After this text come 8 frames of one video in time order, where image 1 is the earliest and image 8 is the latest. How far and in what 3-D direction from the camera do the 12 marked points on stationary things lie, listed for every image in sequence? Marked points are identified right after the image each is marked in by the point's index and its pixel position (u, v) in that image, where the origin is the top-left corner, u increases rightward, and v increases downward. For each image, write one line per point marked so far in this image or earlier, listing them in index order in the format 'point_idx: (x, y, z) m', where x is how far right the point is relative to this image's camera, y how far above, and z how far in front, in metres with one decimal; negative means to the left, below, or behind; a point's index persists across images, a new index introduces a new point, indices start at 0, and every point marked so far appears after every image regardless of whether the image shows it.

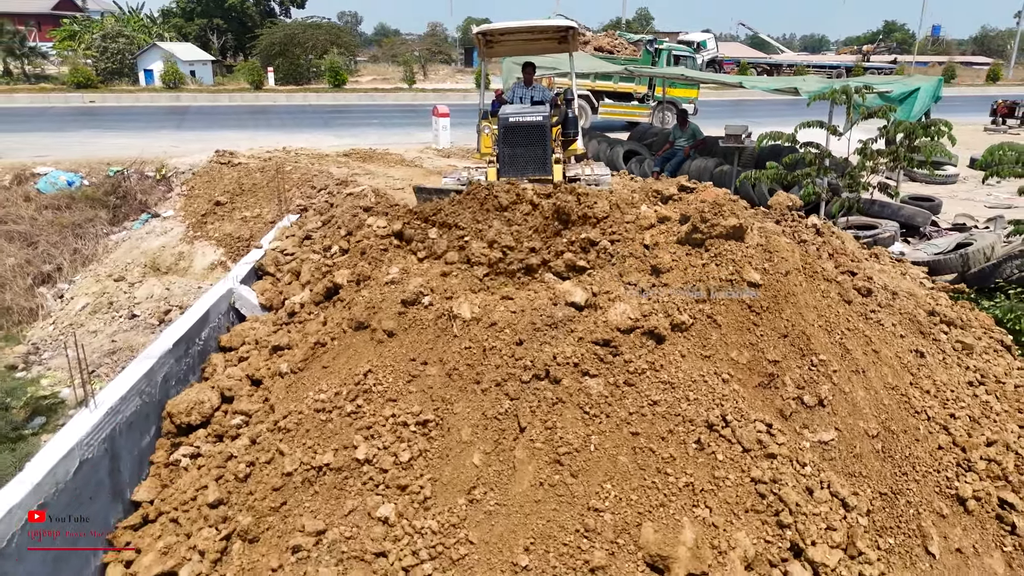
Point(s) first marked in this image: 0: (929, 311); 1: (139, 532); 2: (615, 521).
0: (+2.5, -0.1, +3.9) m
1: (-1.8, -1.2, +3.2) m
2: (+0.4, -0.9, +2.5) m
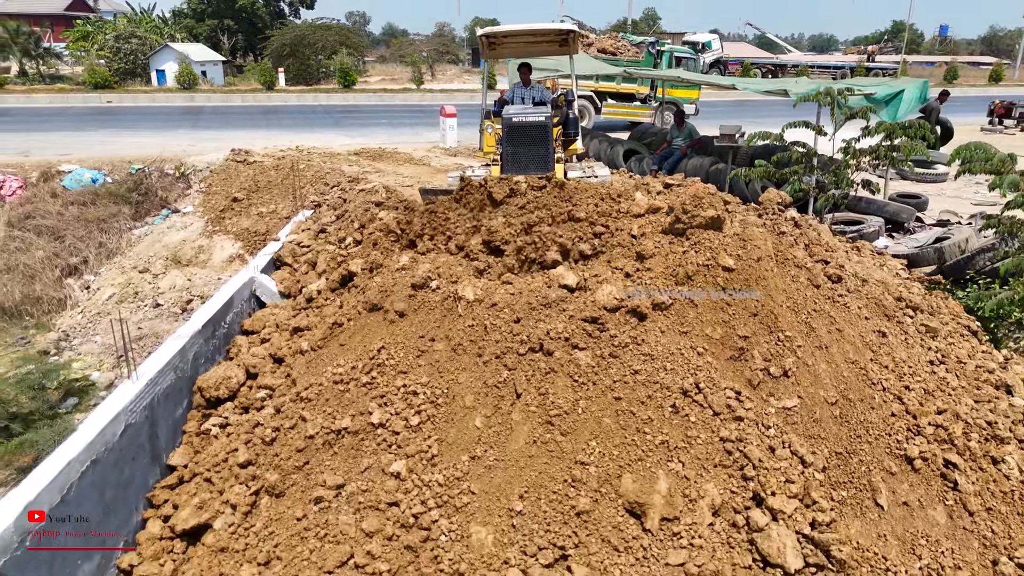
0: (+2.5, -0.1, +4.2) m
1: (-1.8, -1.1, +3.5) m
2: (+0.4, -0.8, +2.8) m
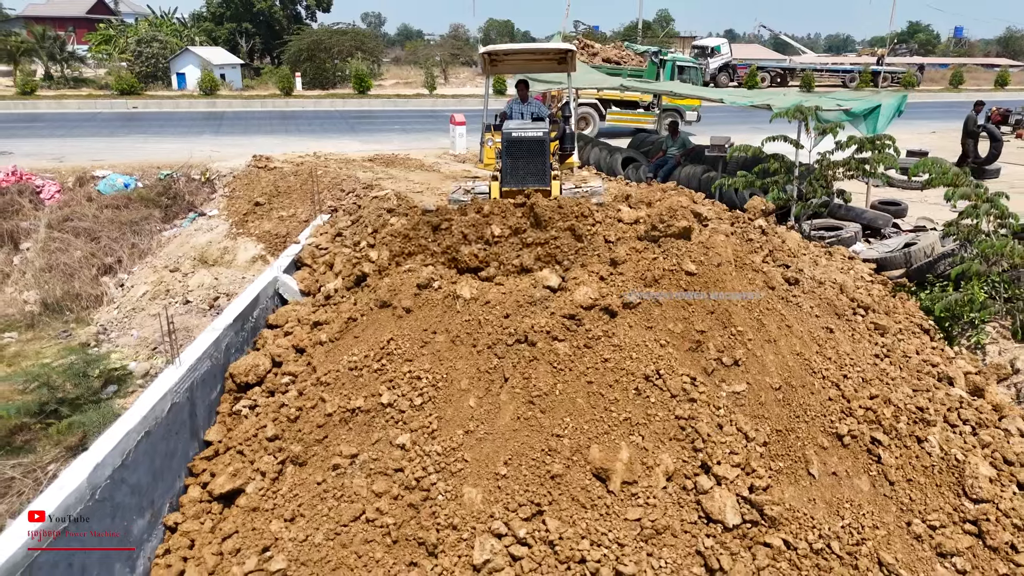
0: (+2.4, -0.1, +4.7) m
1: (-1.9, -1.1, +4.1) m
2: (+0.3, -0.8, +3.4) m
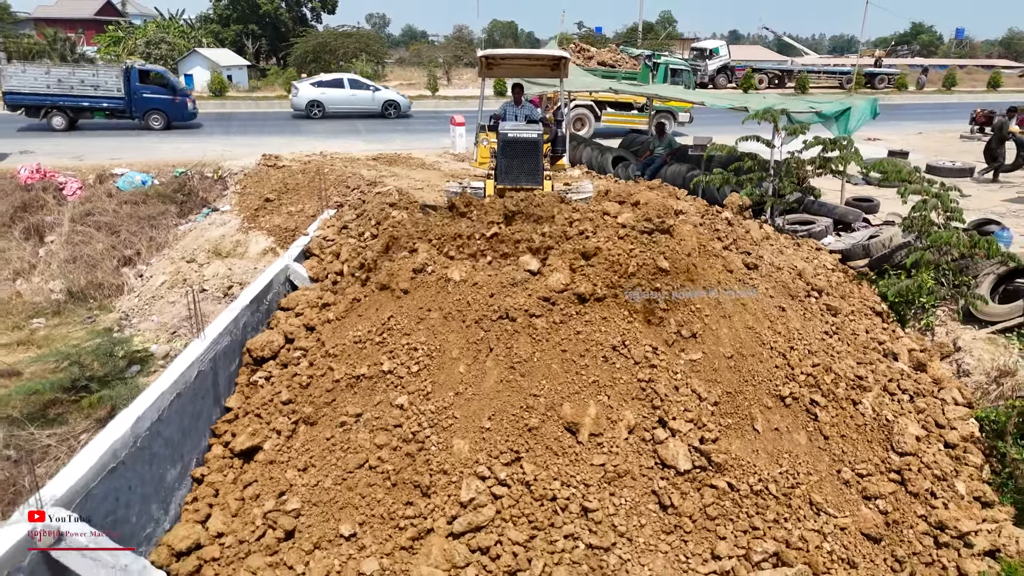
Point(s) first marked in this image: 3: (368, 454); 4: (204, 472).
0: (+2.3, 0.0, +5.2) m
1: (-2.0, -1.0, +4.6) m
2: (+0.2, -0.7, +3.9) m
3: (-0.9, -1.0, +3.9) m
4: (-2.0, -1.2, +4.3) m
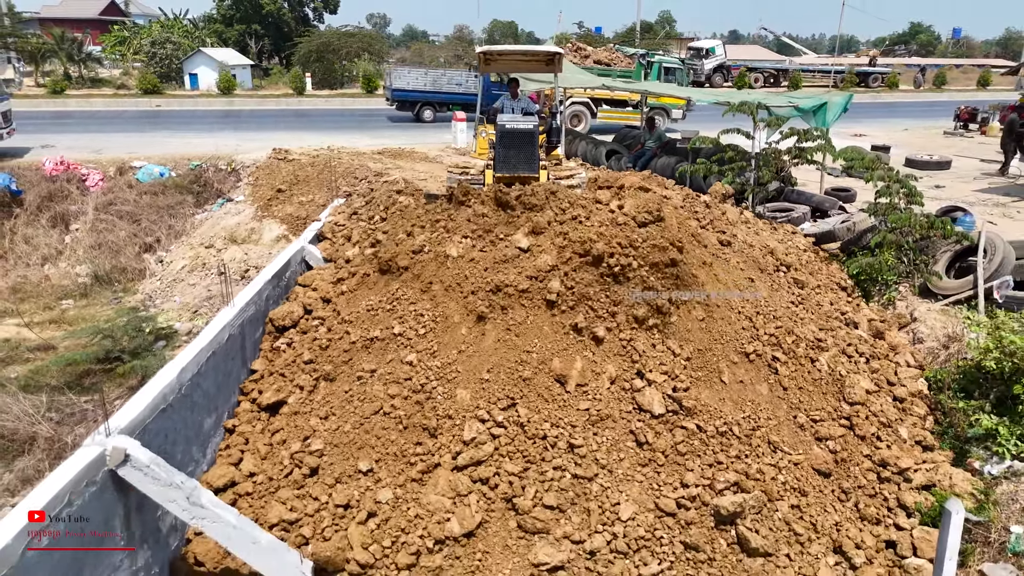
0: (+2.3, +0.2, +5.7) m
1: (-2.0, -0.7, +5.2) m
2: (+0.2, -0.5, +4.4) m
3: (-0.9, -0.8, +4.5) m
4: (-2.0, -1.0, +4.8) m
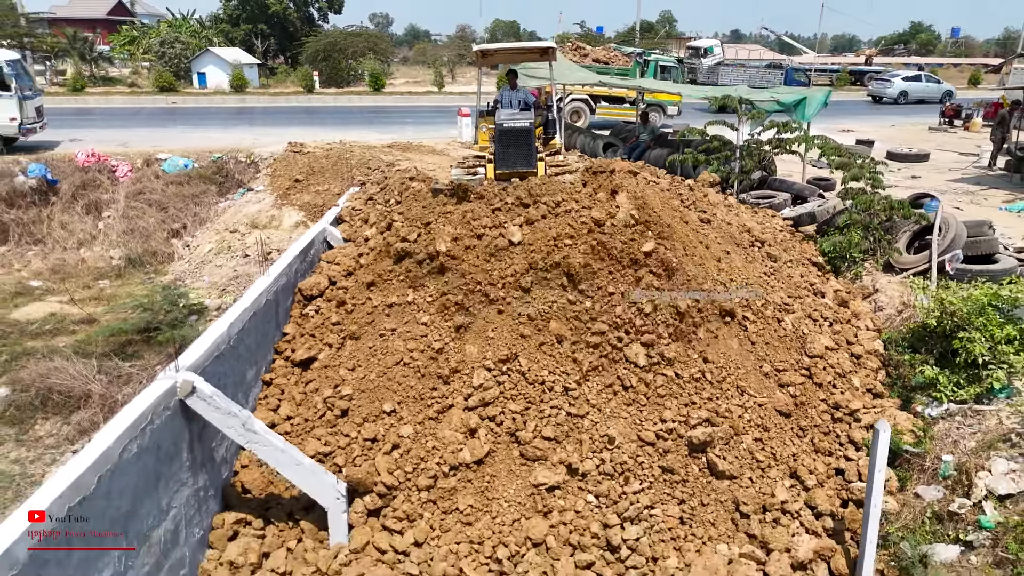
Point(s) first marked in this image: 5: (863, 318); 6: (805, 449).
0: (+2.4, +0.5, +6.4) m
1: (-2.0, -0.5, +5.8) m
2: (+0.2, -0.2, +5.1) m
3: (-0.9, -0.5, +5.1) m
4: (-2.0, -0.7, +5.5) m
5: (+3.2, -0.3, +5.9) m
6: (+2.1, -1.1, +4.6) m
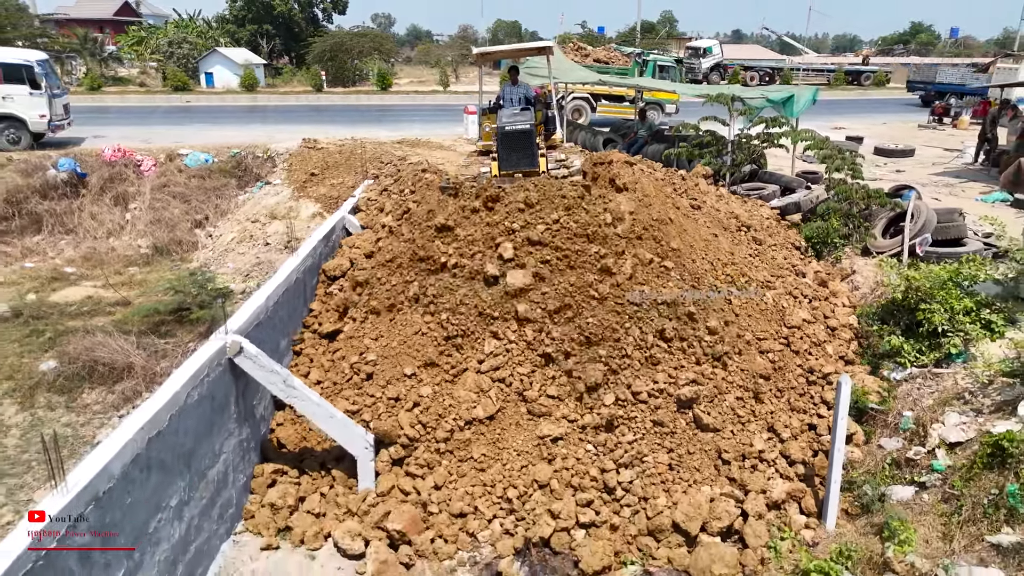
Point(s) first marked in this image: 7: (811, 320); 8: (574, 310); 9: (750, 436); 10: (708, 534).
0: (+2.4, +0.7, +7.0) m
1: (-1.9, -0.3, +6.4) m
2: (+0.3, 0.0, +5.6) m
3: (-0.8, -0.3, +5.7) m
4: (-1.9, -0.5, +6.0) m
5: (+3.2, -0.1, +6.4) m
6: (+2.1, -0.9, +5.2) m
7: (+2.7, -0.3, +5.9) m
8: (+0.5, -0.2, +5.5) m
9: (+1.8, -1.1, +4.9) m
10: (+1.3, -1.7, +4.4) m
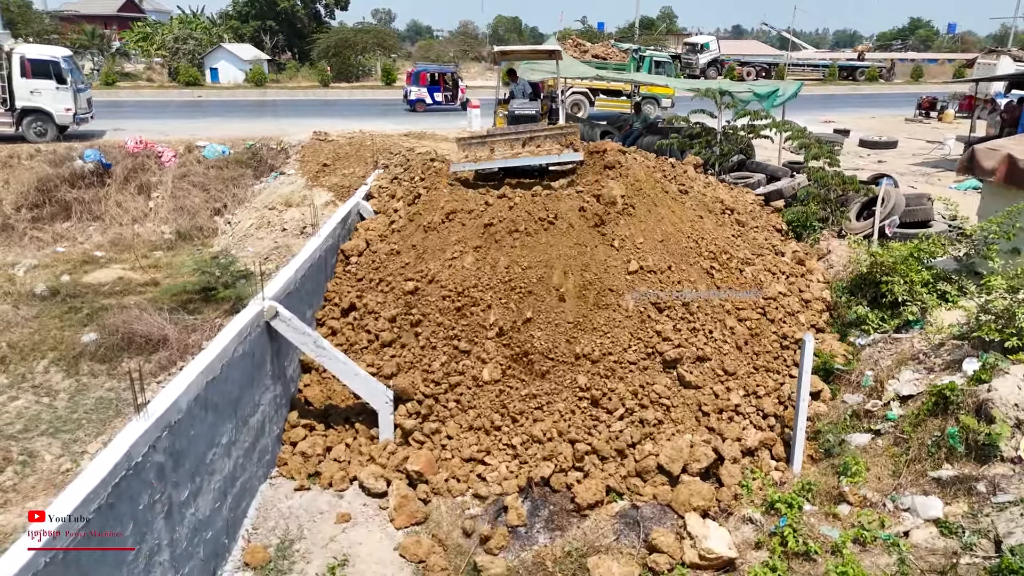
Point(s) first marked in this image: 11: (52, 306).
0: (+2.5, +0.9, +7.6) m
1: (-1.9, -0.1, +7.0) m
2: (+0.3, +0.2, +6.2) m
3: (-0.8, -0.1, +6.3) m
4: (-1.9, -0.3, +6.6) m
5: (+3.3, +0.2, +7.0) m
6: (+2.2, -0.7, +5.8) m
7: (+2.7, 0.0, +6.5) m
8: (+0.6, 0.0, +6.1) m
9: (+1.8, -0.9, +5.6) m
10: (+1.4, -1.4, +5.1) m
11: (-5.8, -0.2, +8.3) m
